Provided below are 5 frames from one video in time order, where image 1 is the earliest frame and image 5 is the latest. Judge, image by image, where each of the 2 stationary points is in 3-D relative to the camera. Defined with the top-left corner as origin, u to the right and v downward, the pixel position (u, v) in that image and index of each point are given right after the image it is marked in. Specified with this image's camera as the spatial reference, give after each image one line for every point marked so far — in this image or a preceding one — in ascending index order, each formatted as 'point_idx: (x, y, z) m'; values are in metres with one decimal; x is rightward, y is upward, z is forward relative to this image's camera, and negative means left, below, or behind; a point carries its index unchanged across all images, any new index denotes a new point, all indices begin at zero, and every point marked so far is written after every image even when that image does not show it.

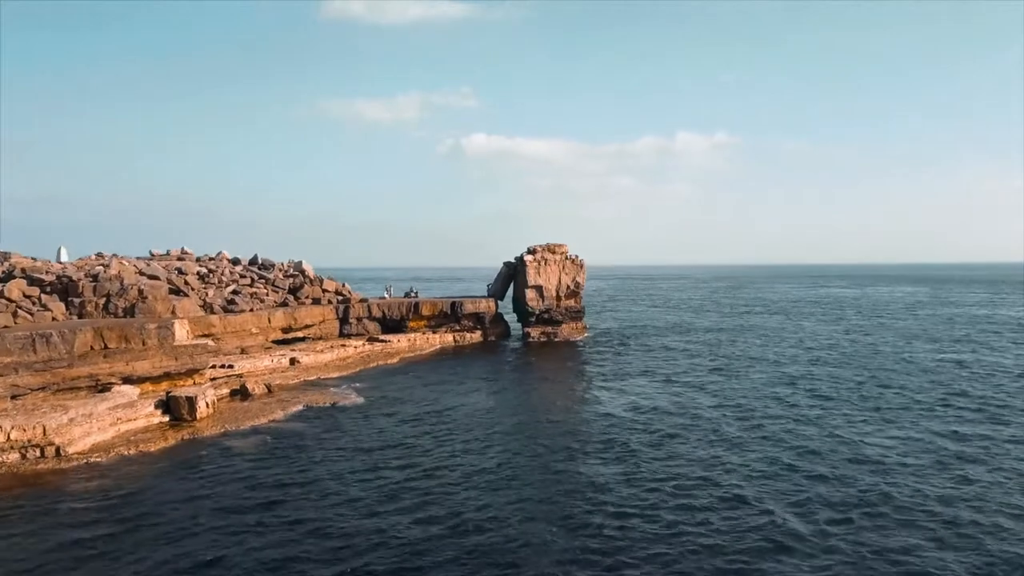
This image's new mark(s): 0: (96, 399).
0: (-11.5, -3.1, +17.8) m
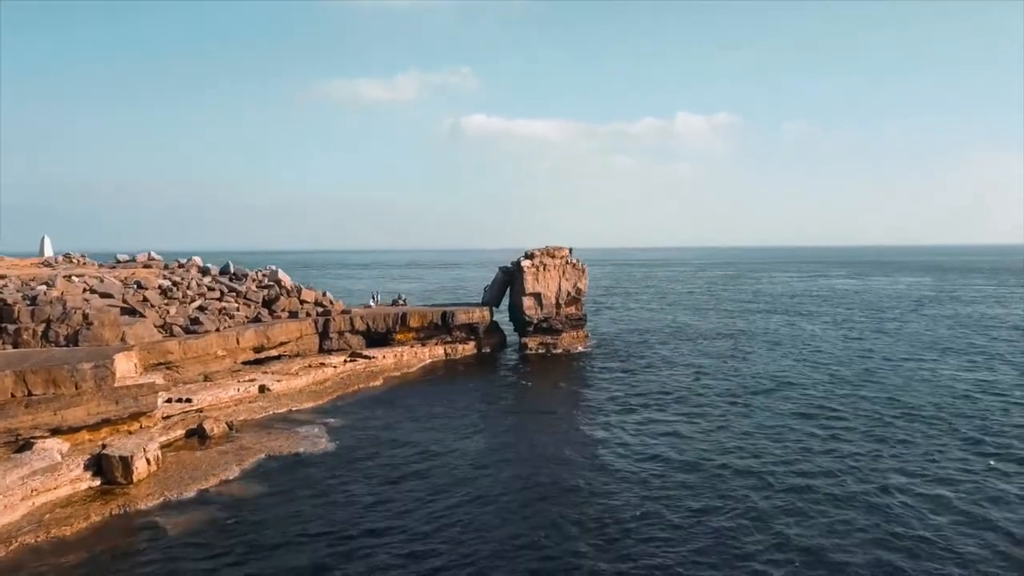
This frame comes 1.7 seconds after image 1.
0: (-11.7, -4.2, +14.8) m
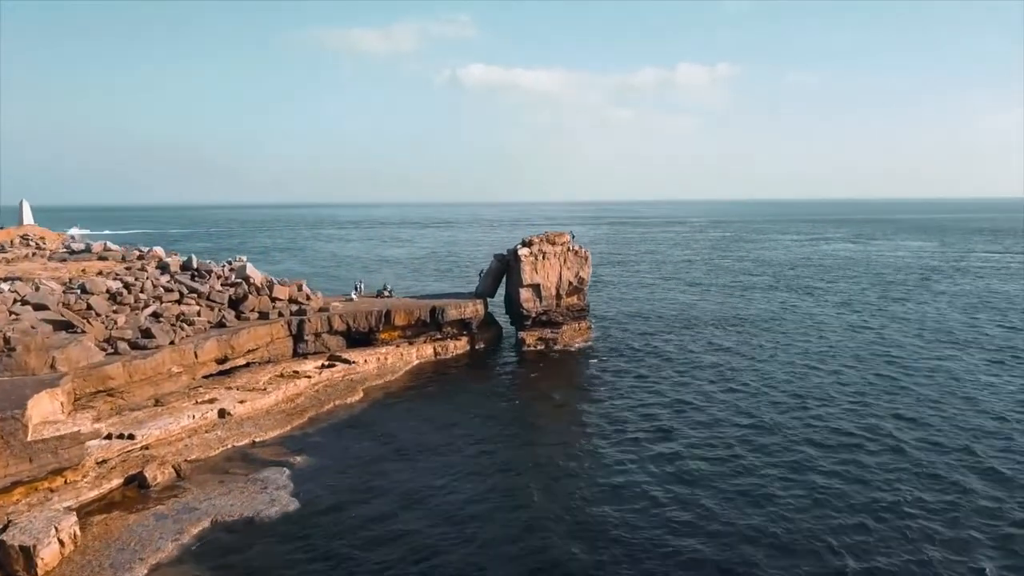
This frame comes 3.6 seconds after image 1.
0: (-11.8, -5.3, +11.7) m
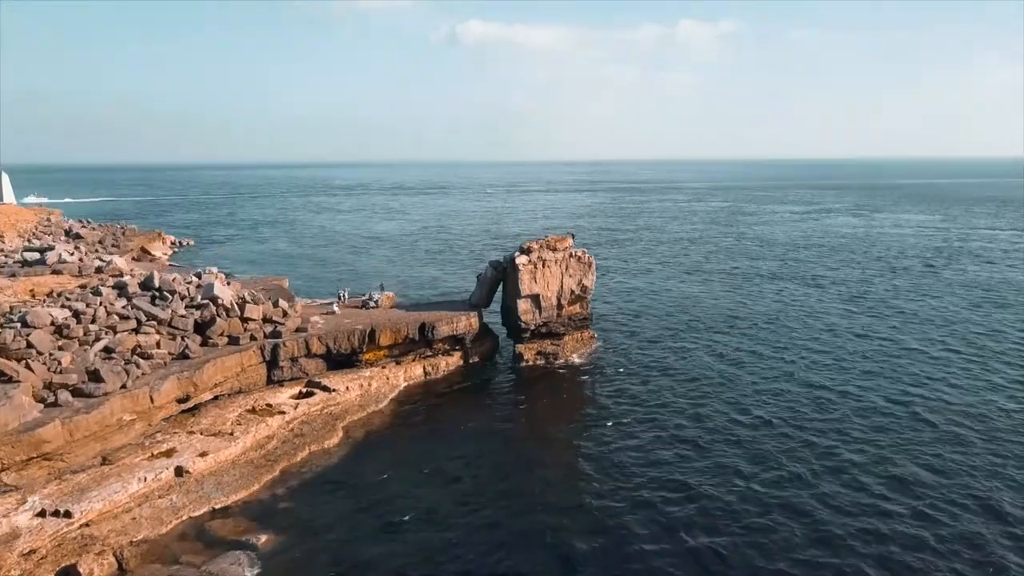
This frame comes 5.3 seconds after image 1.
0: (-11.9, -7.3, +9.1) m
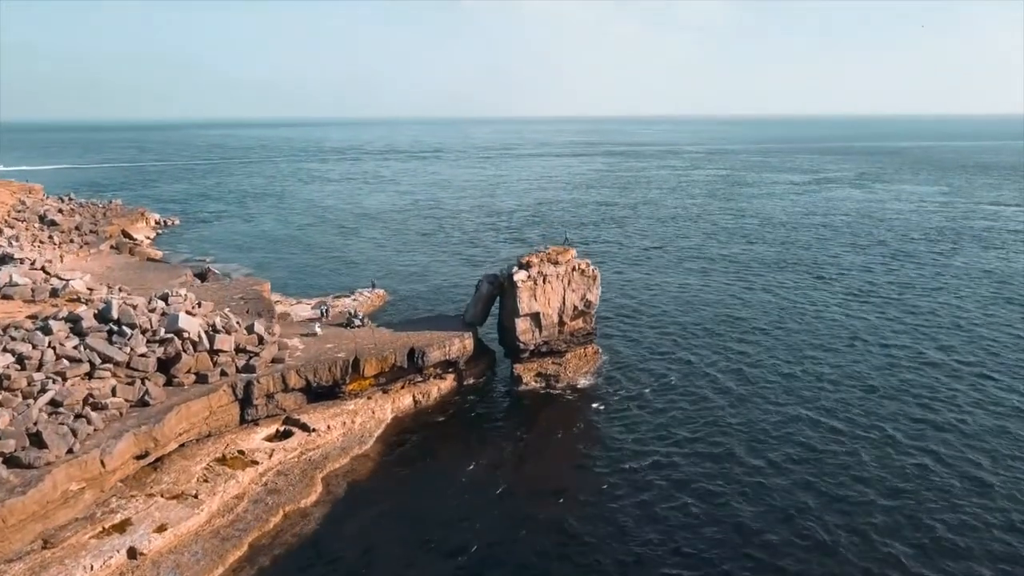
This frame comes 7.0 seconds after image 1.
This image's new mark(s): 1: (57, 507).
0: (-12.0, -9.6, +6.8) m
1: (-13.1, -6.3, +18.4) m
